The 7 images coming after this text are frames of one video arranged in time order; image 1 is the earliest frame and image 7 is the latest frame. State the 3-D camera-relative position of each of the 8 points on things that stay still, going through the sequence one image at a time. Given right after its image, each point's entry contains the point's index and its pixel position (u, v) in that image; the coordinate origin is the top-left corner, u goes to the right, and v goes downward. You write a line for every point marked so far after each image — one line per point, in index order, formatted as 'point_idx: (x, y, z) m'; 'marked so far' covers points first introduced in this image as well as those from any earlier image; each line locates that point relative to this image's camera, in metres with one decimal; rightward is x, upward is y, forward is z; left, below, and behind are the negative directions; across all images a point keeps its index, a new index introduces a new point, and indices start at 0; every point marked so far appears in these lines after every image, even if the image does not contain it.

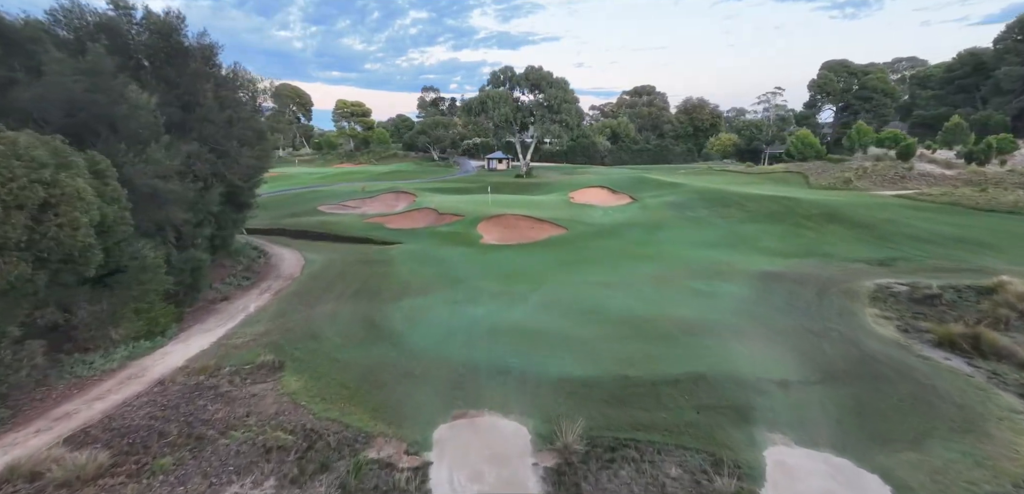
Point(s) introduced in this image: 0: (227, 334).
0: (-7.7, -2.3, +11.4) m
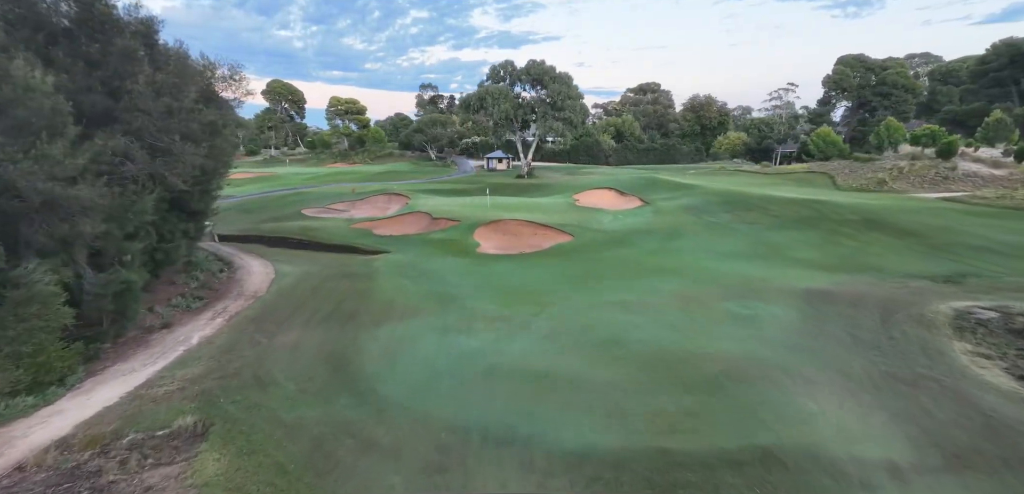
0: (-7.6, -2.8, +9.0) m
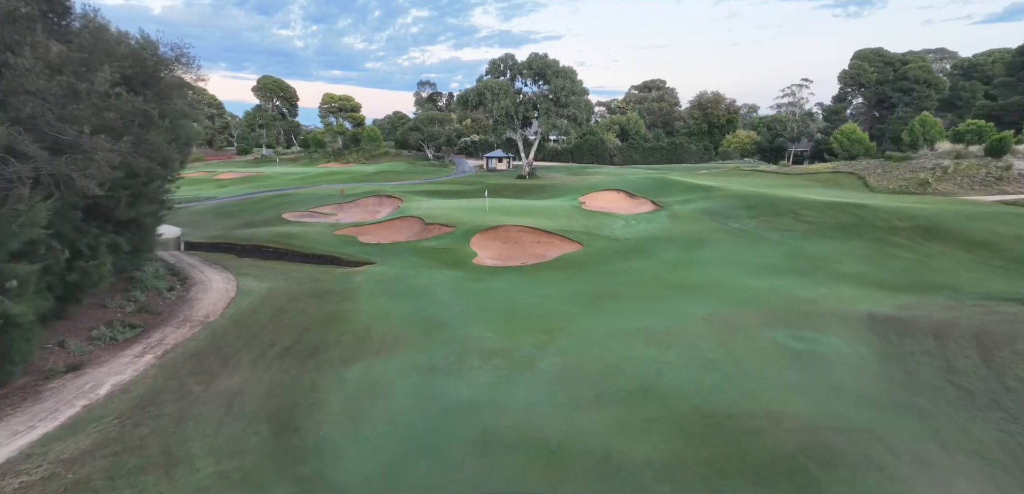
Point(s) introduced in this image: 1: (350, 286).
0: (-7.6, -3.2, +6.5) m
1: (-6.1, -1.5, +16.1) m
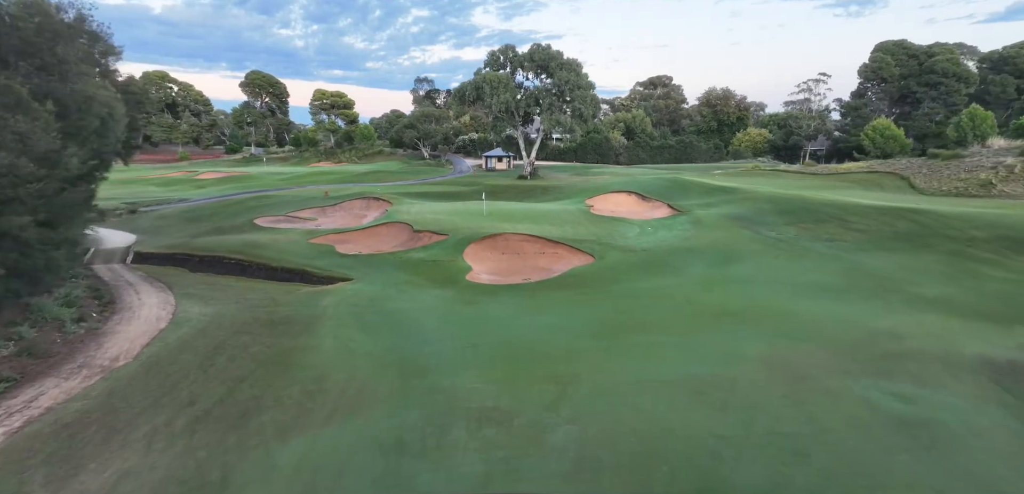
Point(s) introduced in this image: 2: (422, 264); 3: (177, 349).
0: (-7.6, -3.7, +3.5) m
1: (-6.1, -2.0, +13.2) m
2: (-3.8, -0.7, +18.1) m
3: (-8.1, -2.5, +10.4) m
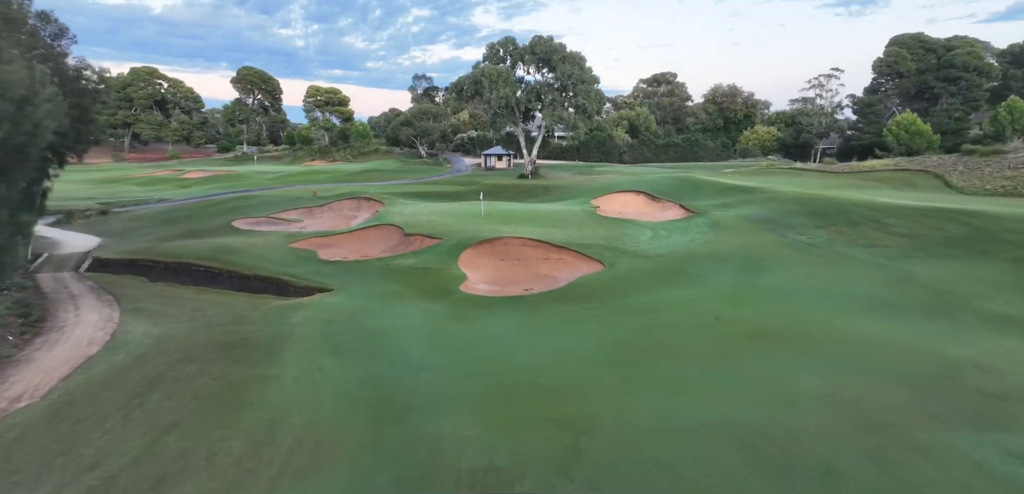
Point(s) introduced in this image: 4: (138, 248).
0: (-7.6, -4.0, +1.7) m
1: (-6.1, -2.2, +11.3) m
2: (-3.8, -0.9, +16.2) m
3: (-8.2, -2.7, +8.5) m
4: (-16.2, 0.0, +18.4) m
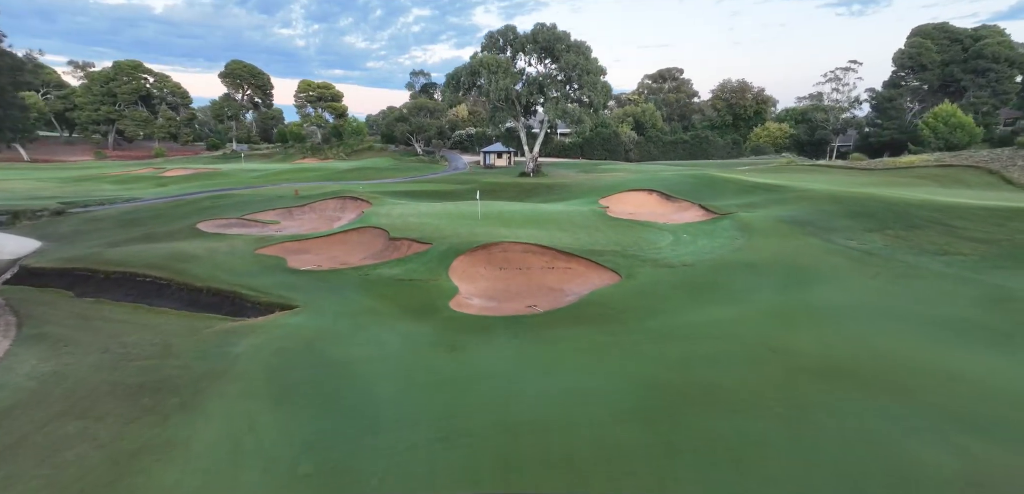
0: (-7.7, -4.2, -0.8) m
1: (-6.1, -2.5, +8.8) m
2: (-3.8, -1.2, +13.7) m
3: (-8.2, -2.9, +6.0) m
4: (-16.2, -0.3, +15.9) m
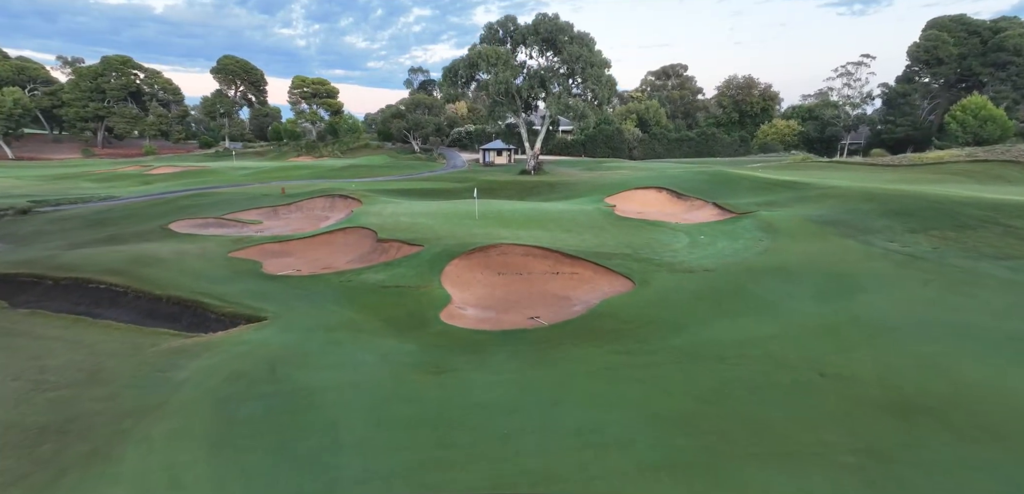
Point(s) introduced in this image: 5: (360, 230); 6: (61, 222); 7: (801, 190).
0: (-7.7, -4.3, -2.4) m
1: (-6.1, -2.5, +7.3) m
2: (-3.8, -1.3, +12.2) m
3: (-8.2, -3.0, +4.4) m
4: (-16.2, -0.4, +14.4) m
5: (-6.0, +0.7, +16.8) m
6: (-20.6, +1.2, +19.6) m
7: (+13.3, +2.6, +19.6) m
